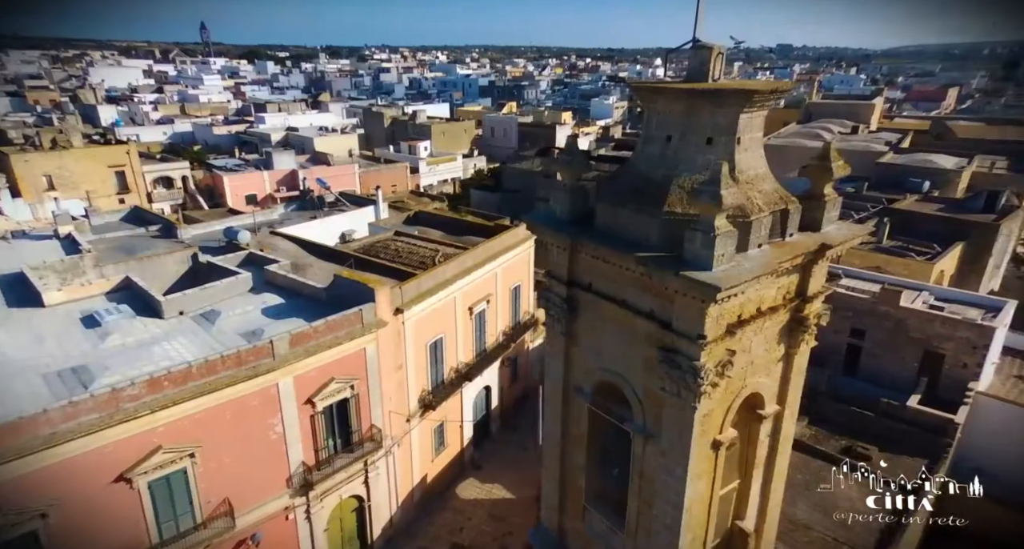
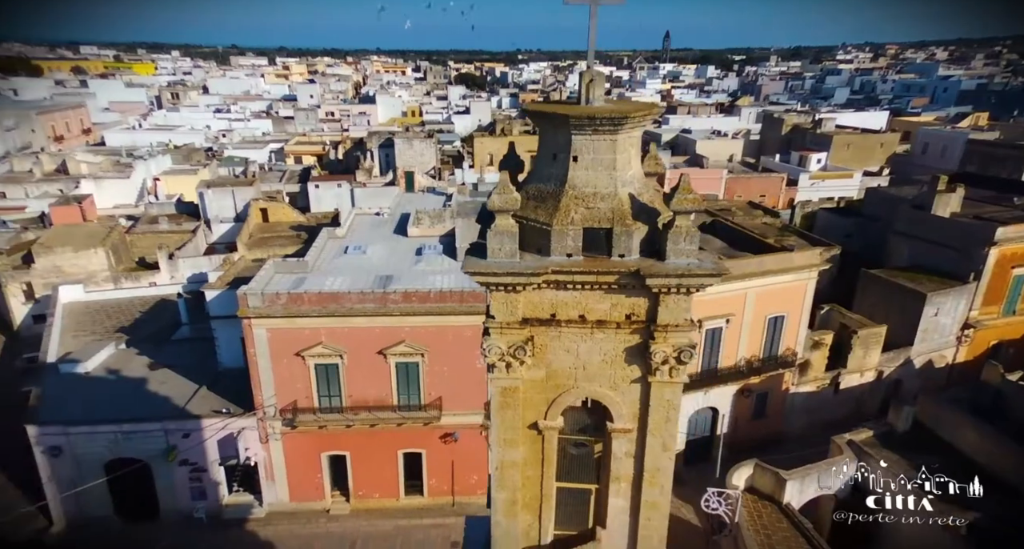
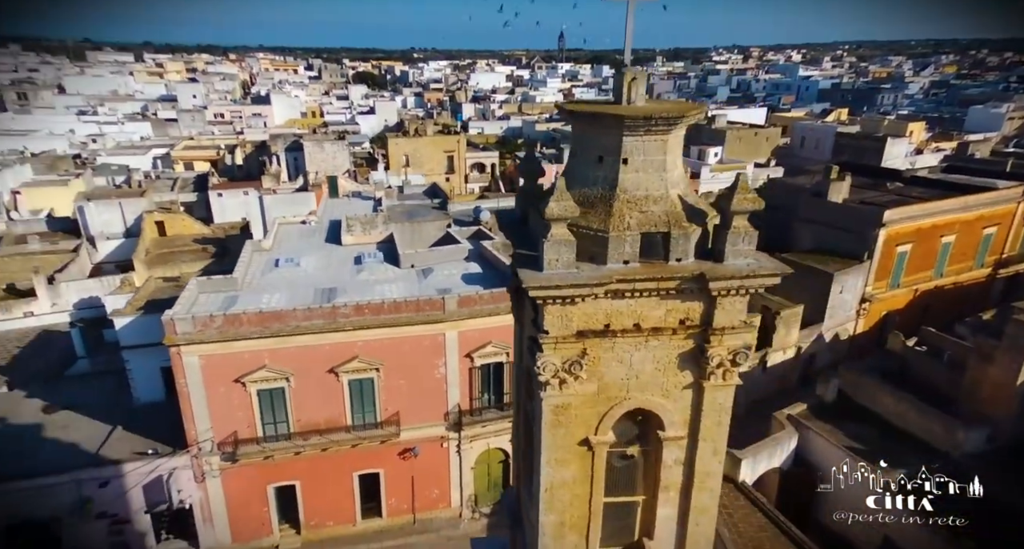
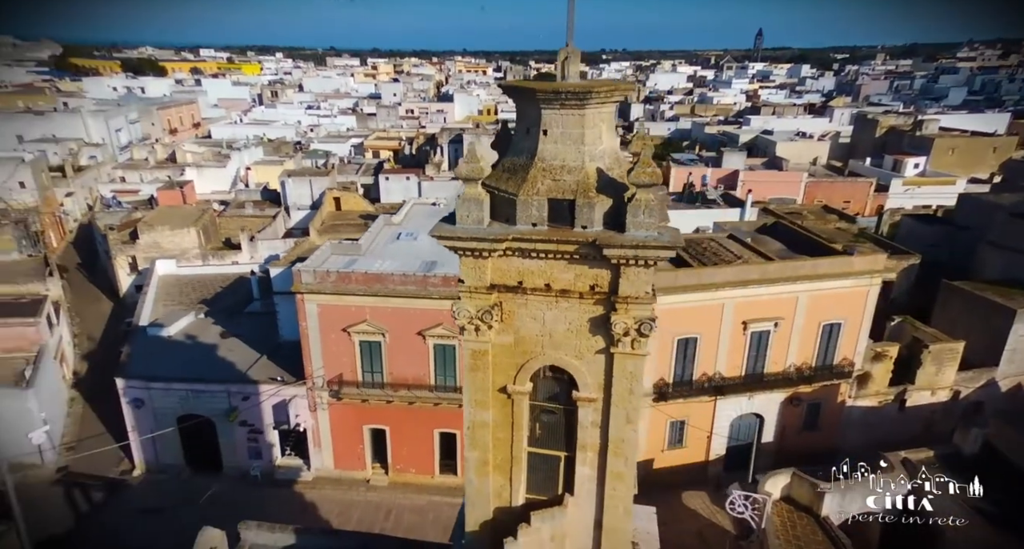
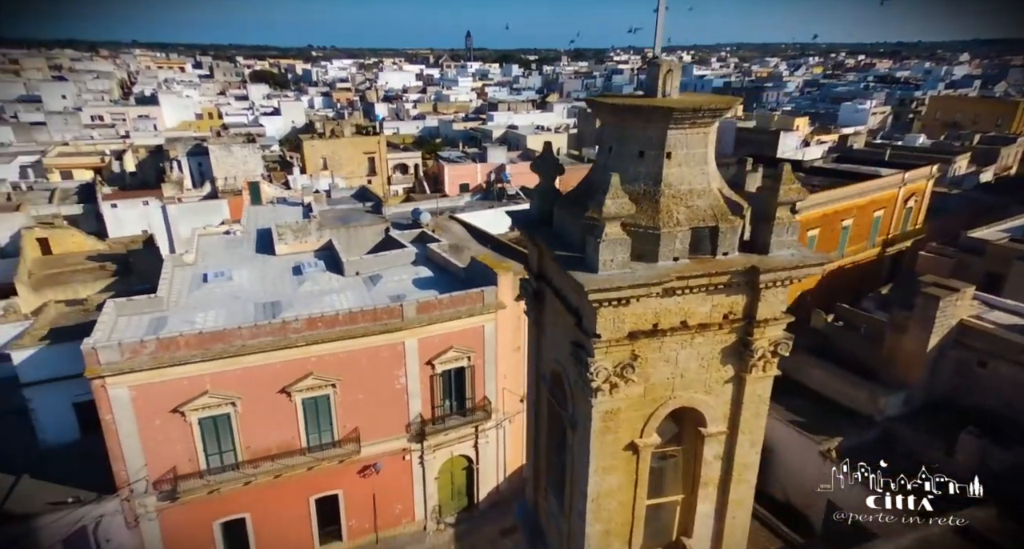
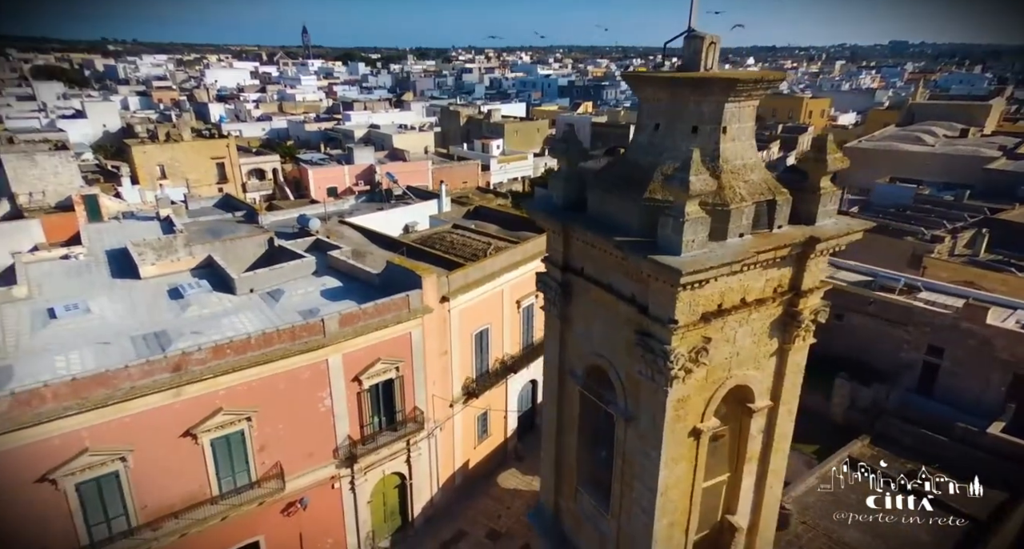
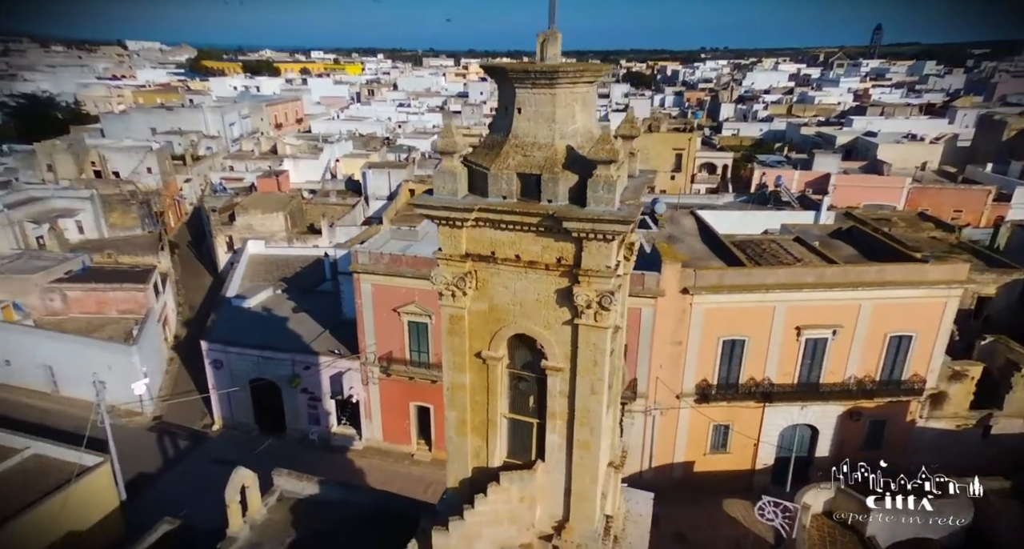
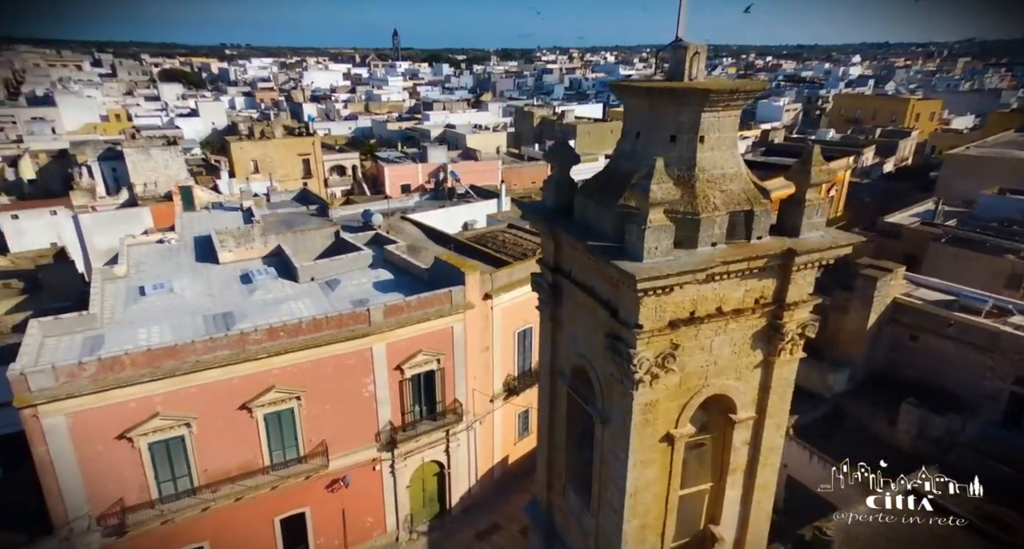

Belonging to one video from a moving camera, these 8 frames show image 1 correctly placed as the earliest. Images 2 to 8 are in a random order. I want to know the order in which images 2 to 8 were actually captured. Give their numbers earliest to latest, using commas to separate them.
6, 8, 5, 3, 2, 4, 7
